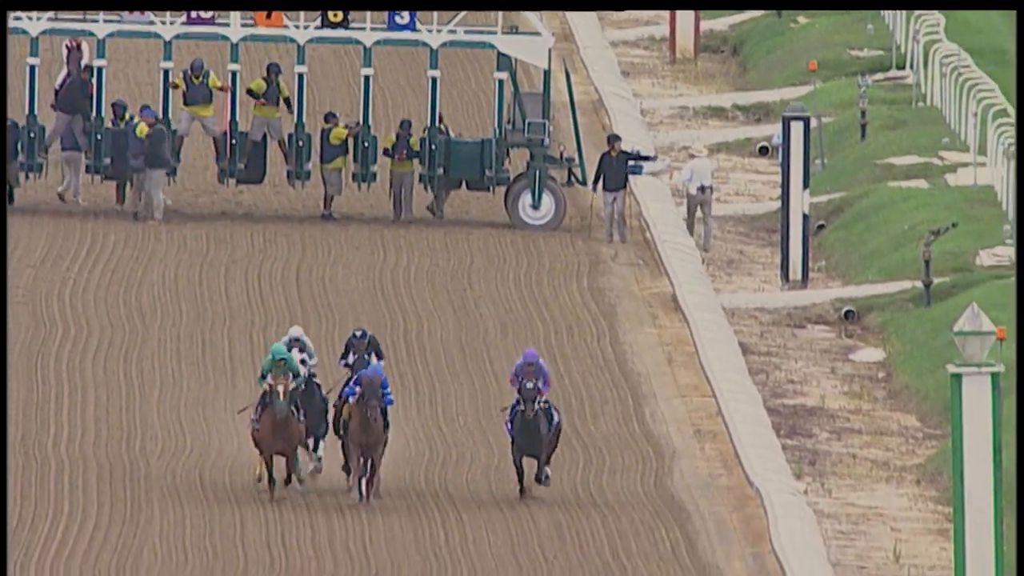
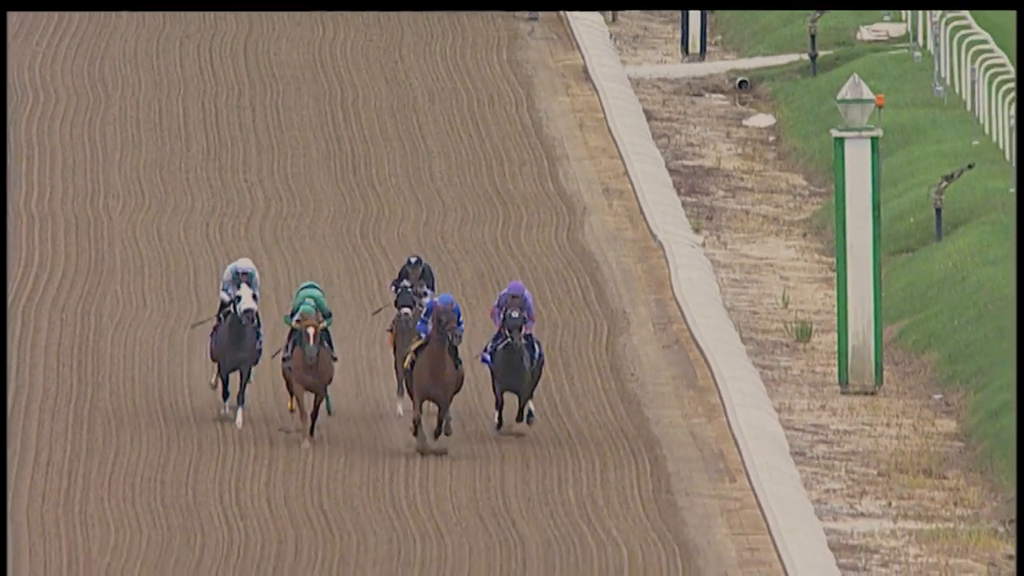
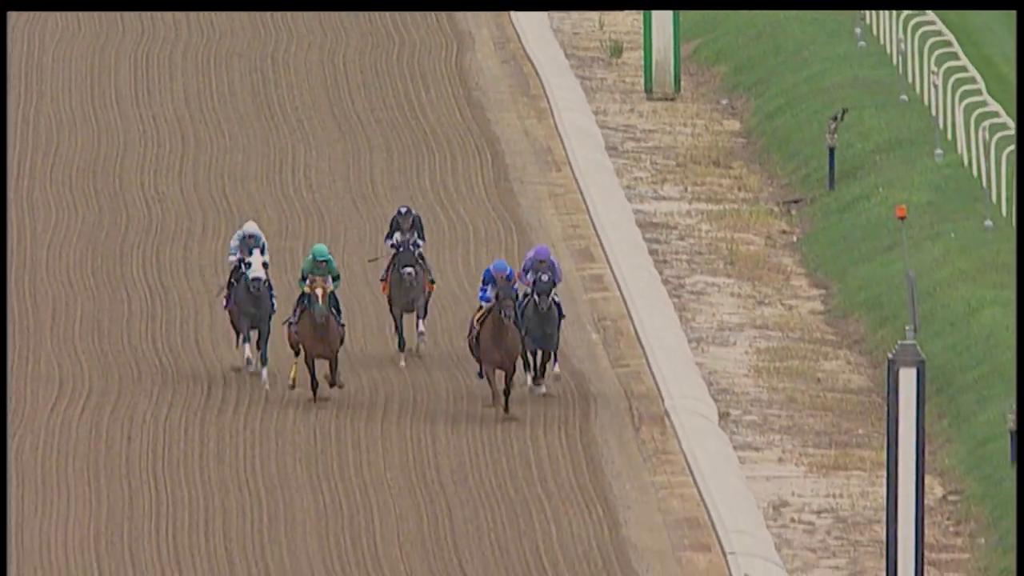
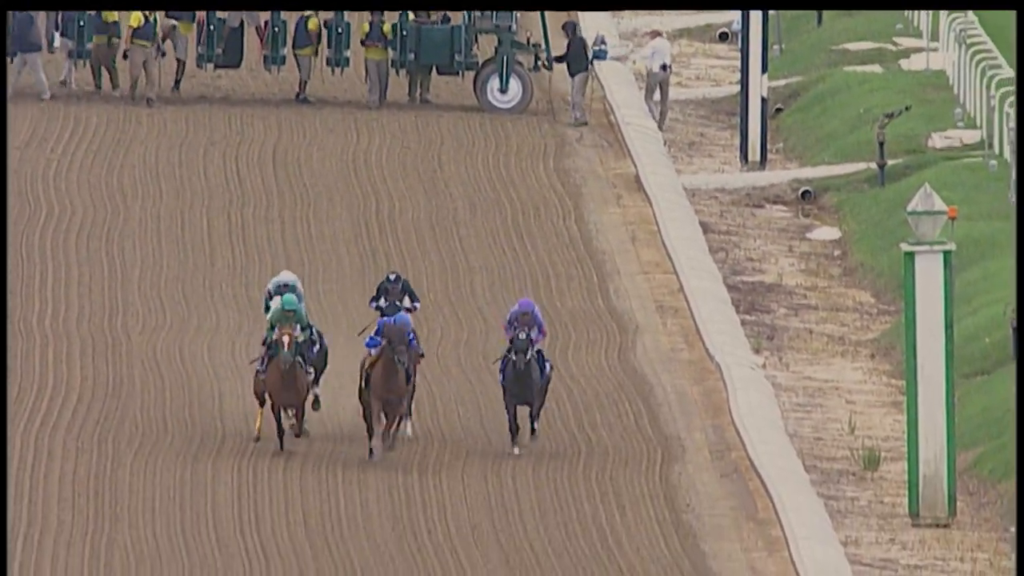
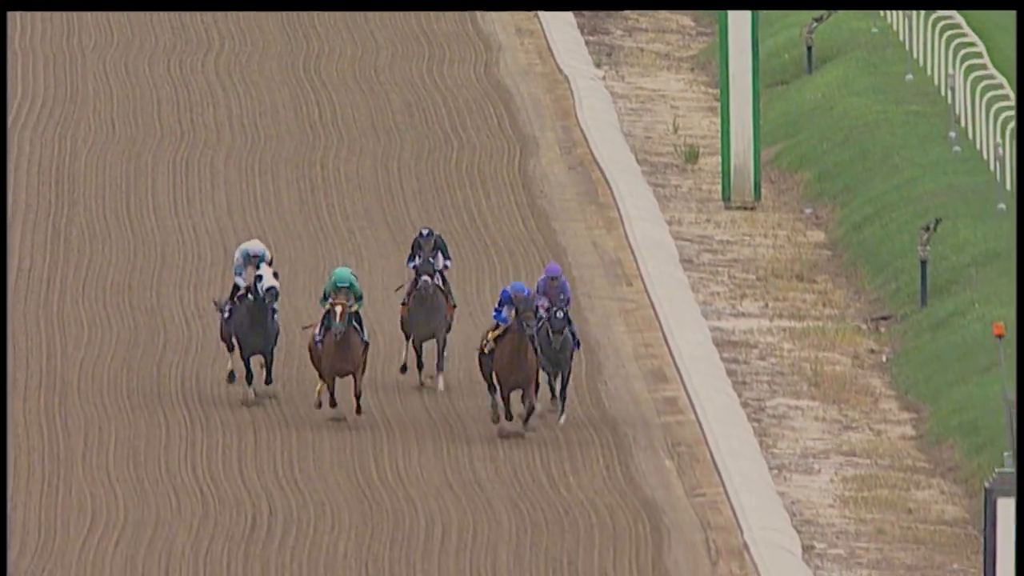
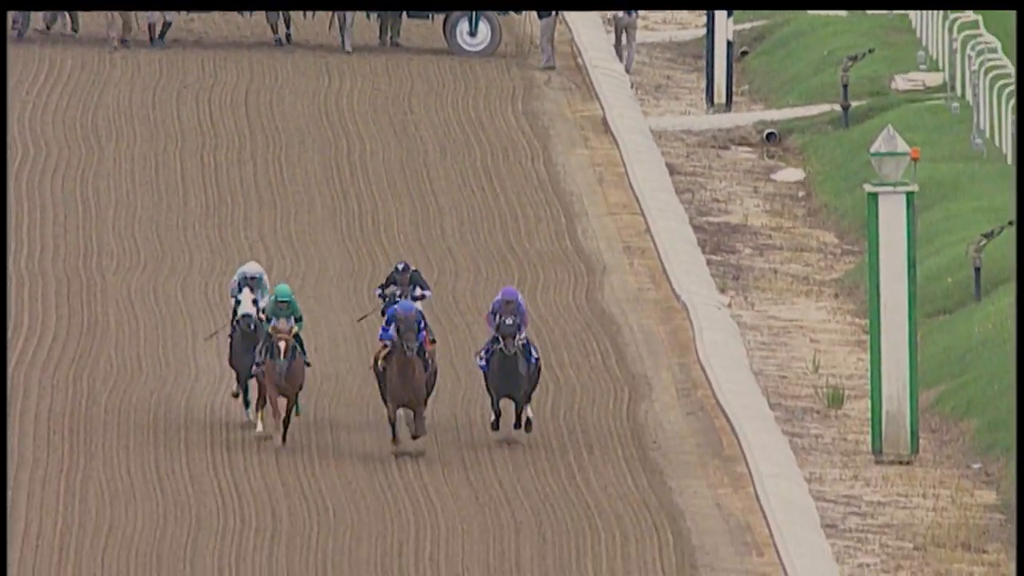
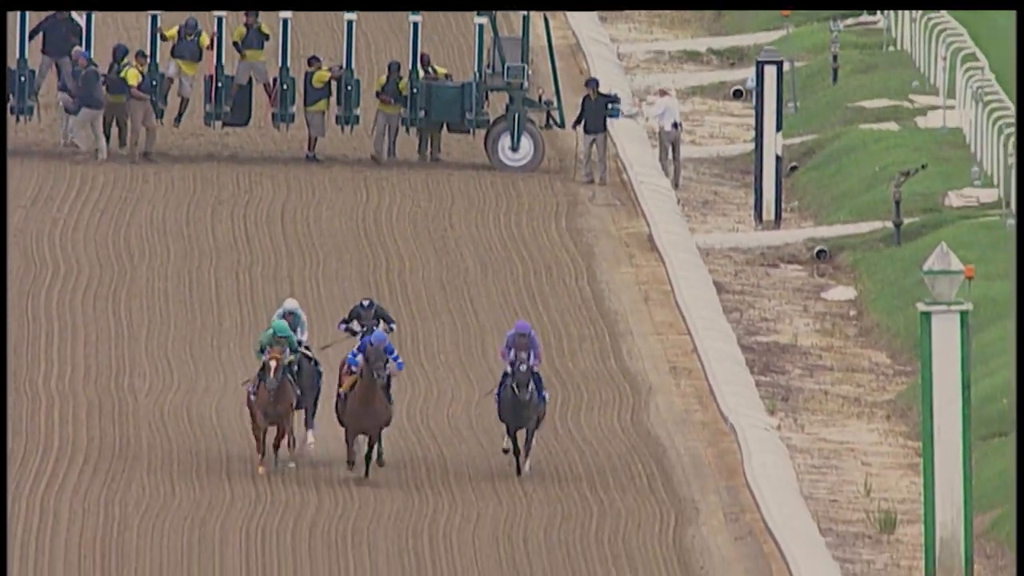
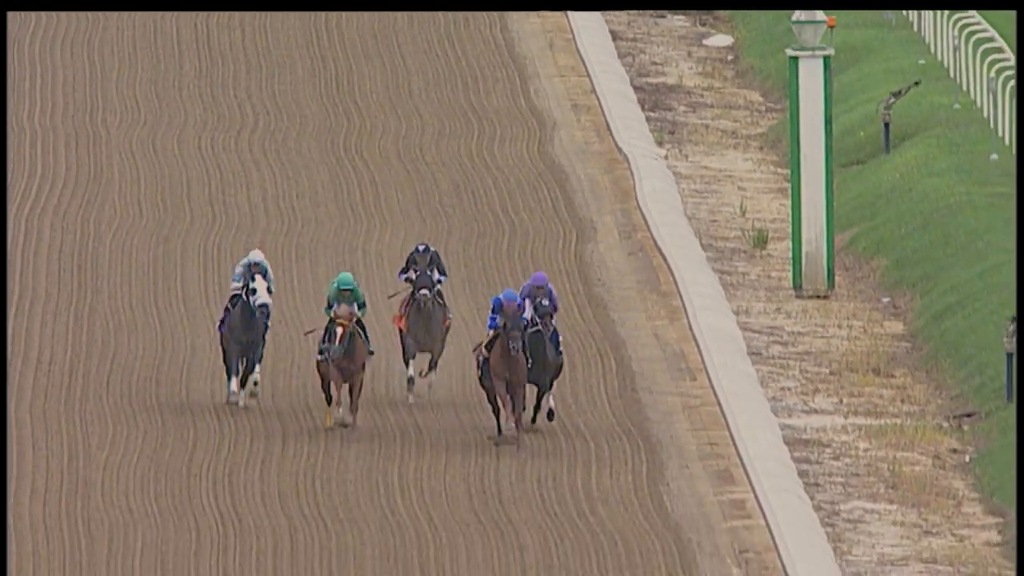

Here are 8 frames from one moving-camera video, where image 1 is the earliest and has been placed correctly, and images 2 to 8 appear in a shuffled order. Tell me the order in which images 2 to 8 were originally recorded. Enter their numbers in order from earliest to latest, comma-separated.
7, 4, 6, 2, 8, 5, 3
